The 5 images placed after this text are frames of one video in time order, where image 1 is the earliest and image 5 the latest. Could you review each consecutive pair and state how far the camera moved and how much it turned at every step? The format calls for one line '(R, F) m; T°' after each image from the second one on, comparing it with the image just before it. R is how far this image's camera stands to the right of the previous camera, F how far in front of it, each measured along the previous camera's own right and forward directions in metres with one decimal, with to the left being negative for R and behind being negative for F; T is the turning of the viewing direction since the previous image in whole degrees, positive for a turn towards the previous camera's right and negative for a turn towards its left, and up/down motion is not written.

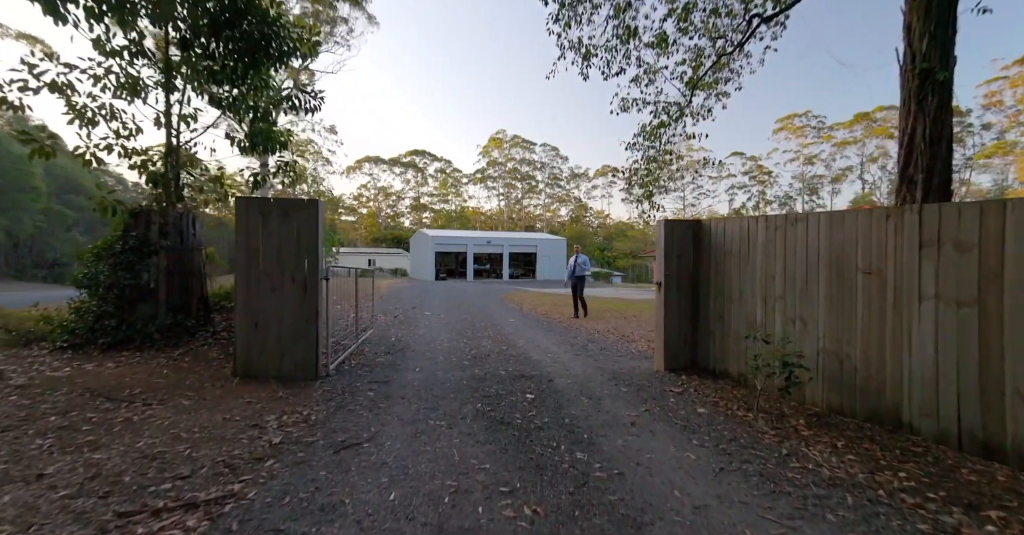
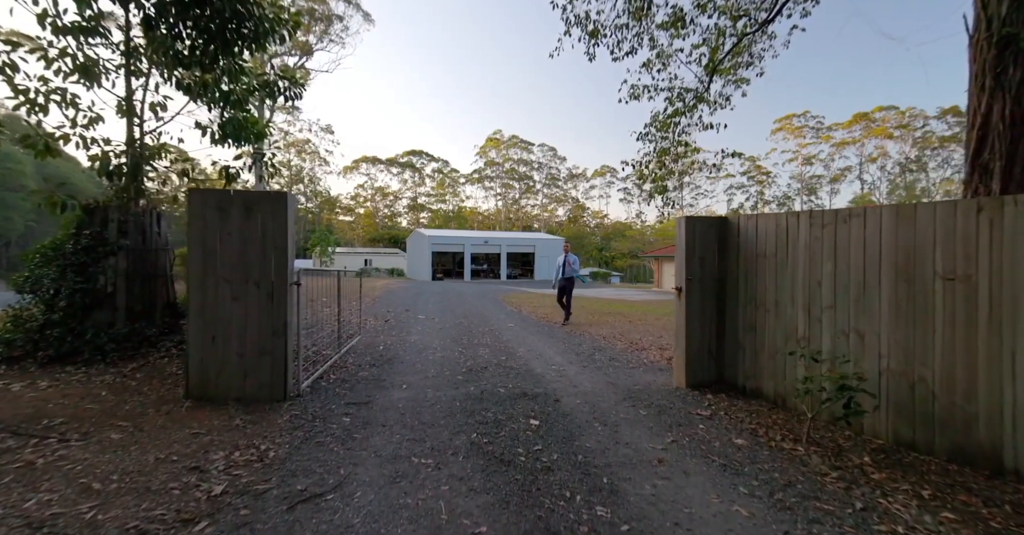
(0.0, +0.6) m; 0°
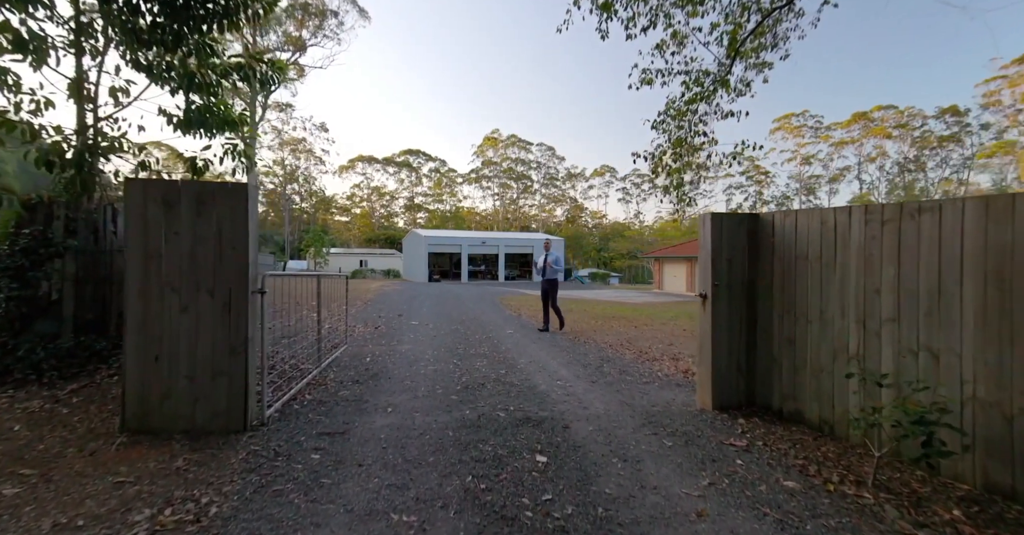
(0.0, +0.5) m; 0°
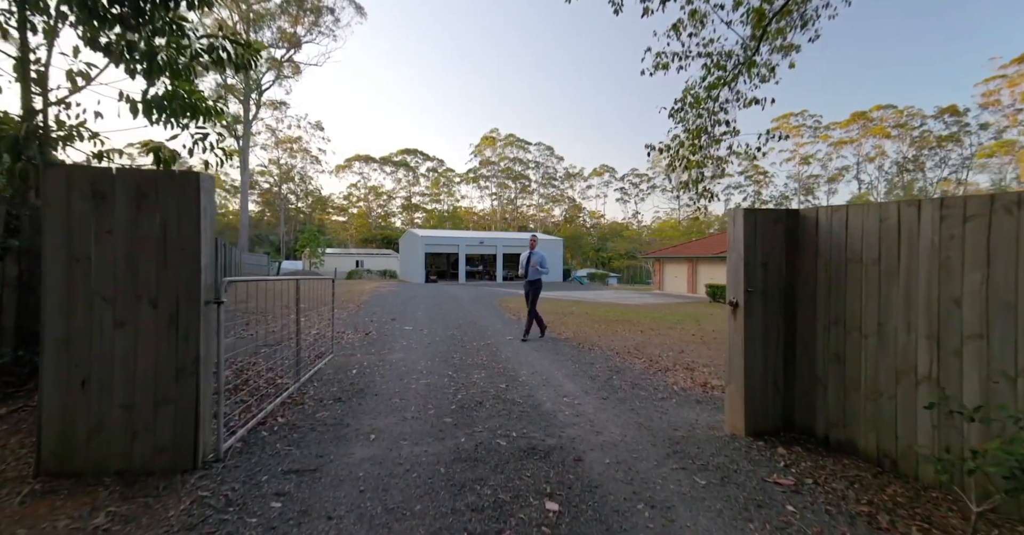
(0.0, +0.5) m; 0°
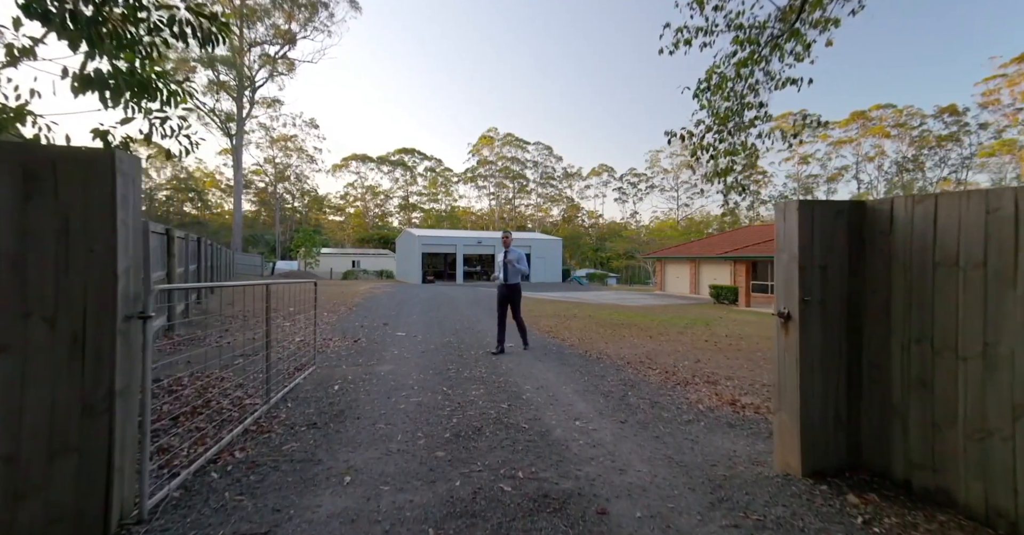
(-0.1, +0.6) m; 0°
